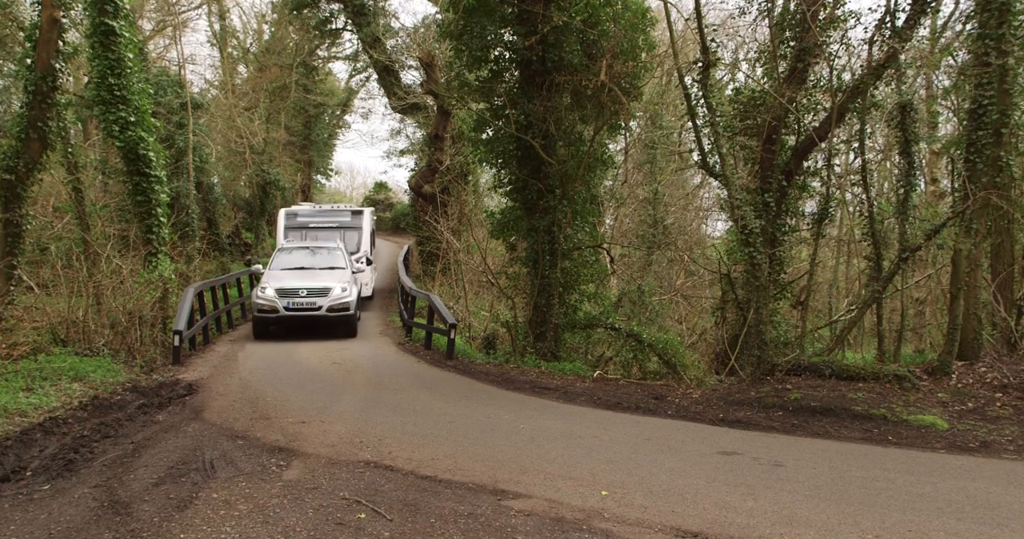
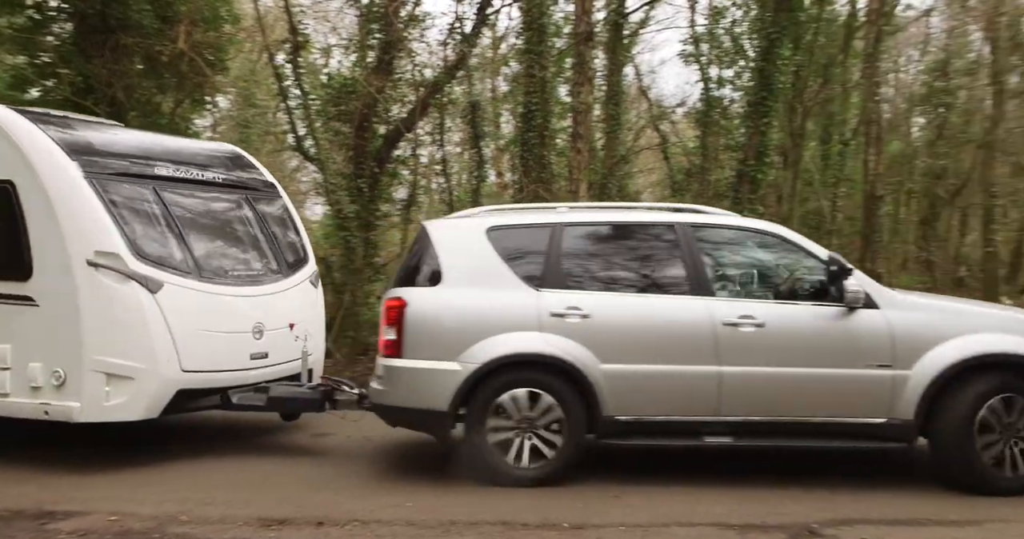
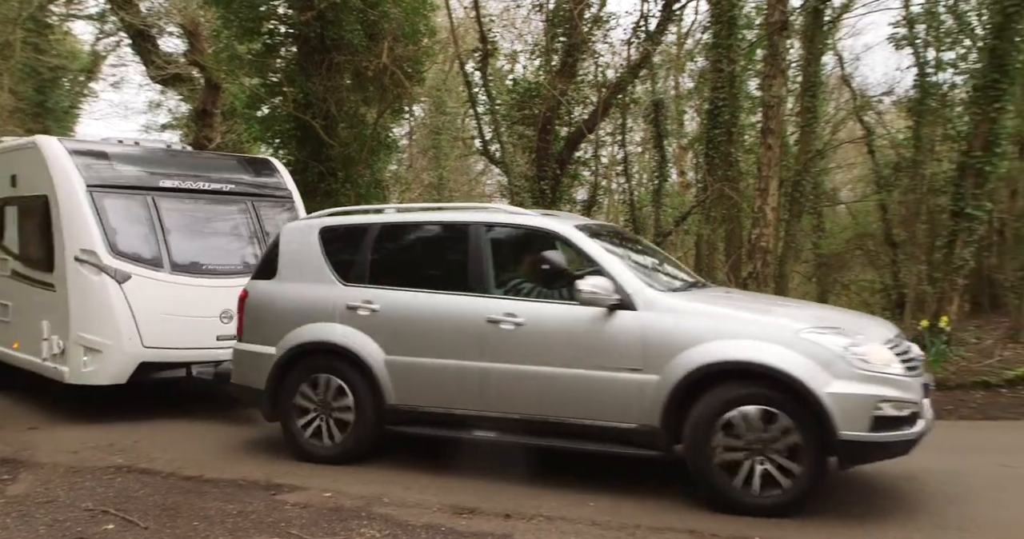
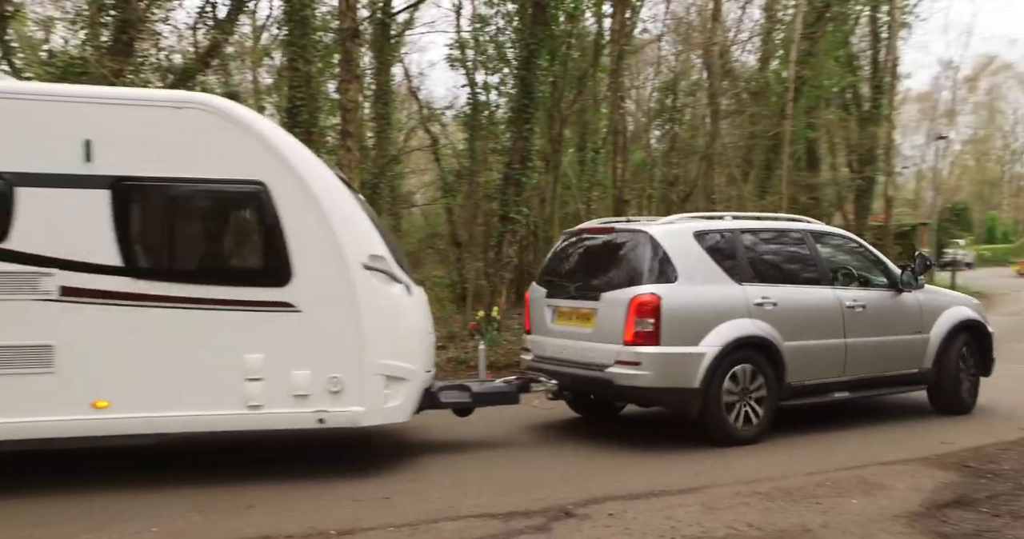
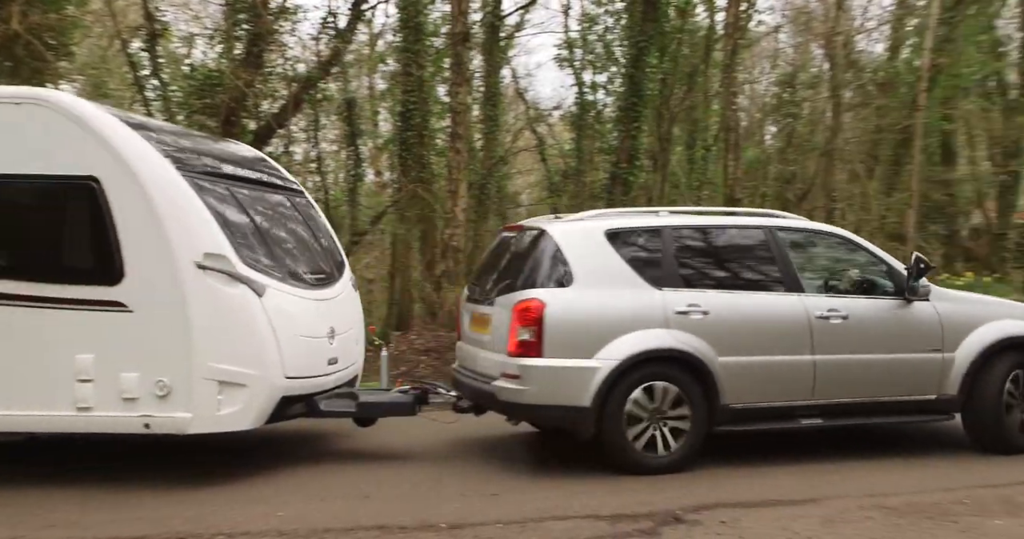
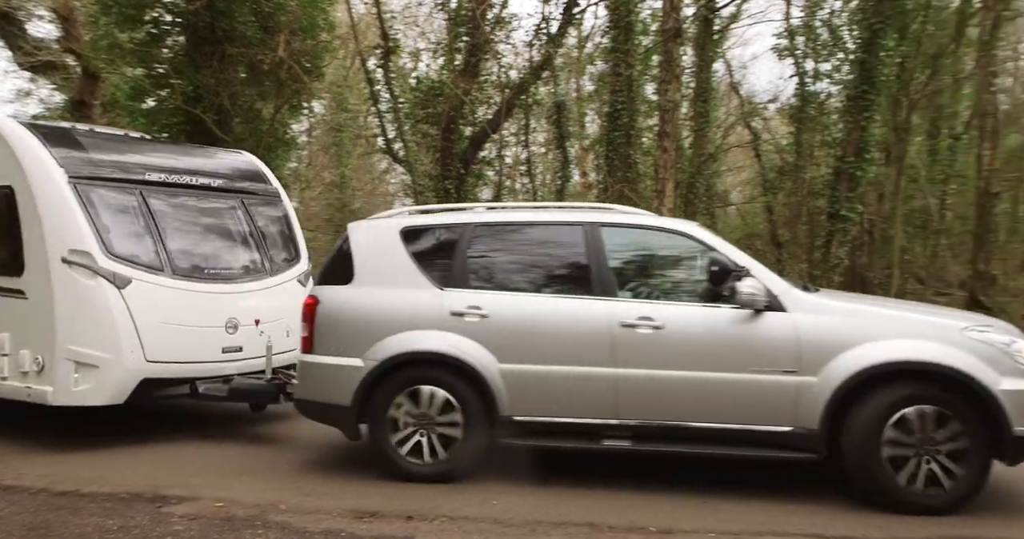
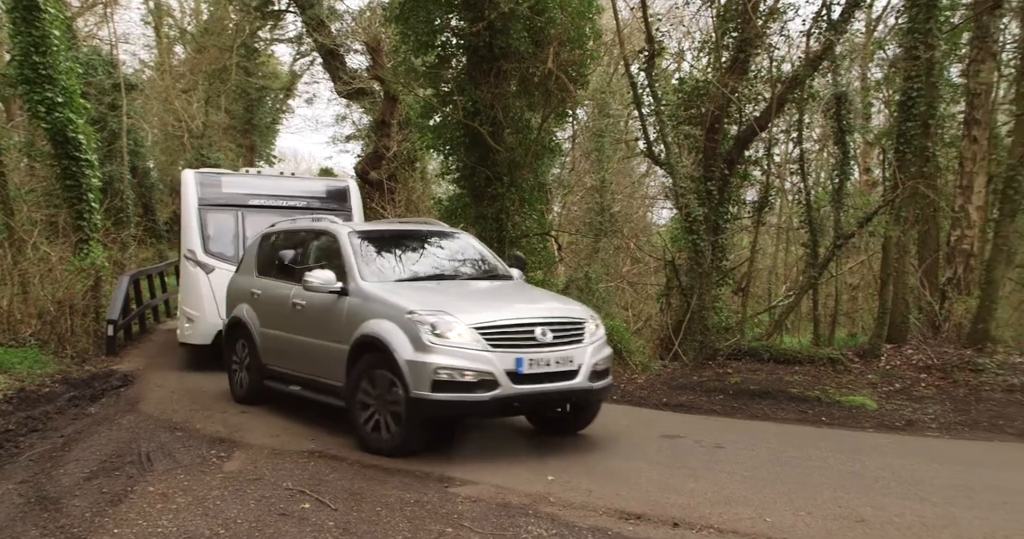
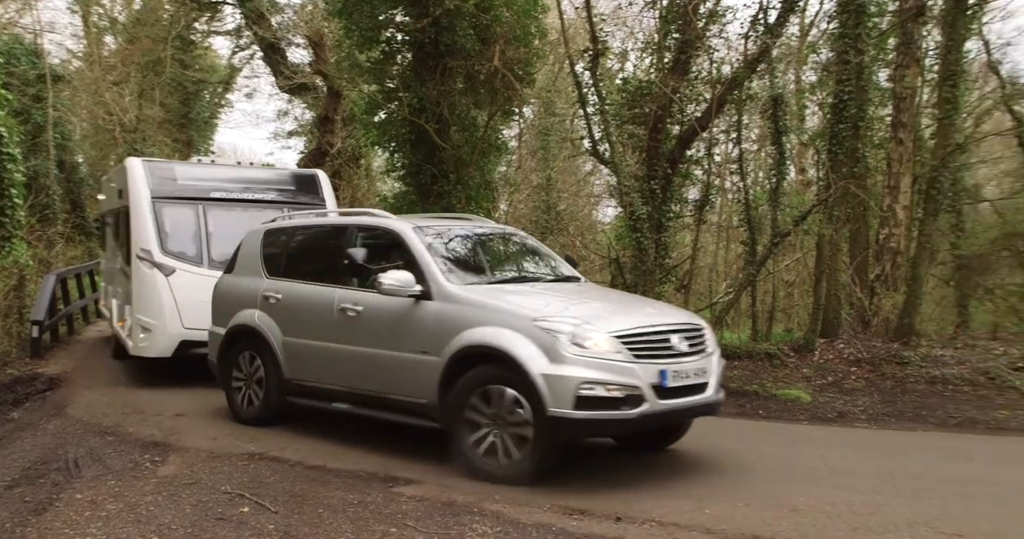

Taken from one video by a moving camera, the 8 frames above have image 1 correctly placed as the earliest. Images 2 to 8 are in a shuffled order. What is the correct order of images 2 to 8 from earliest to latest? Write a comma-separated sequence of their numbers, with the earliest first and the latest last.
7, 8, 3, 6, 2, 5, 4
